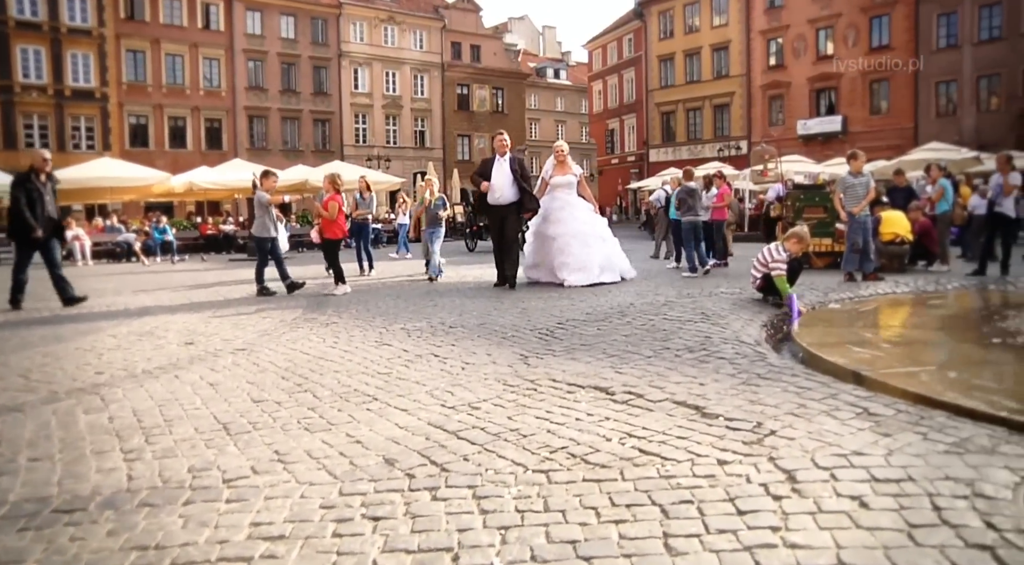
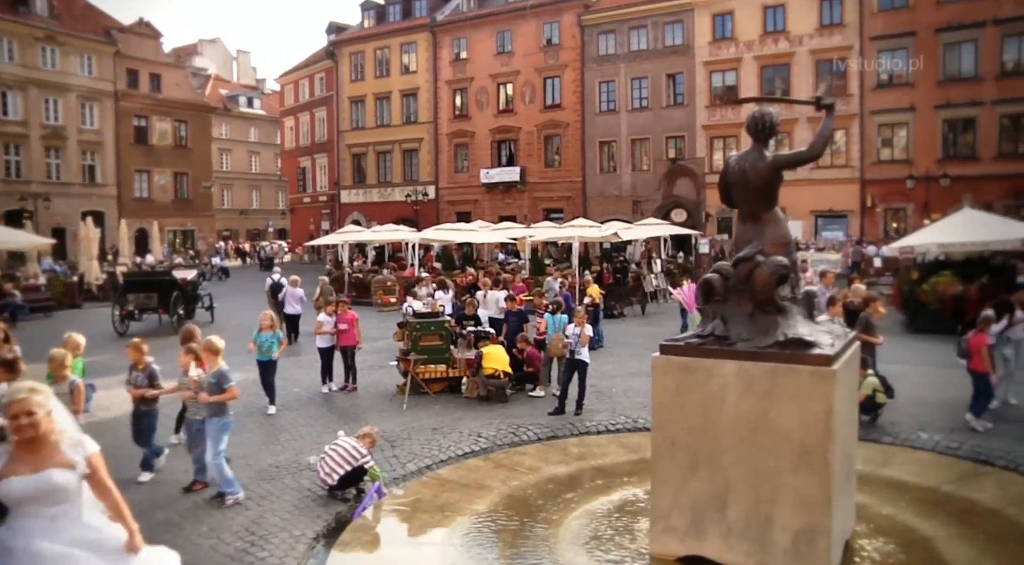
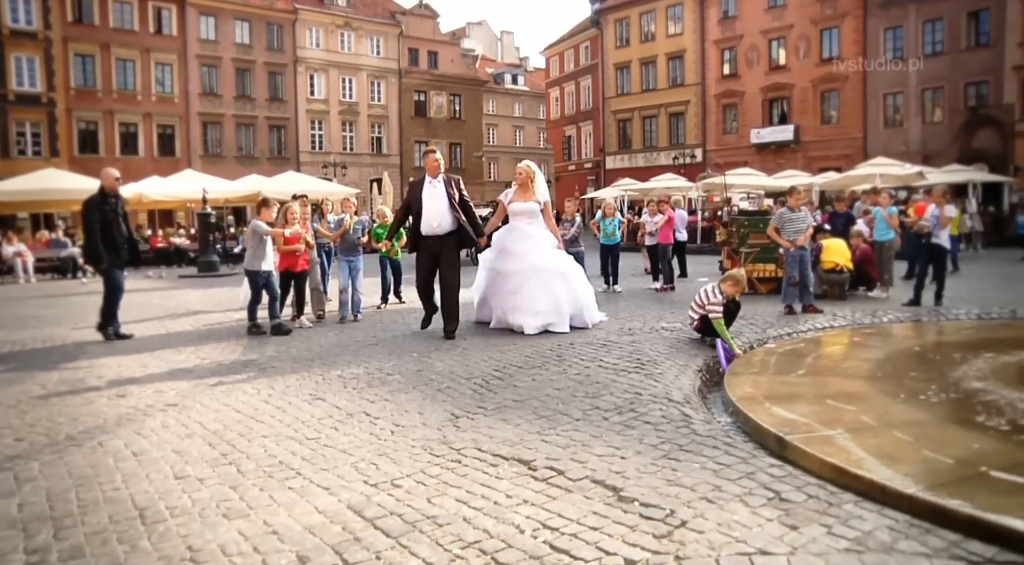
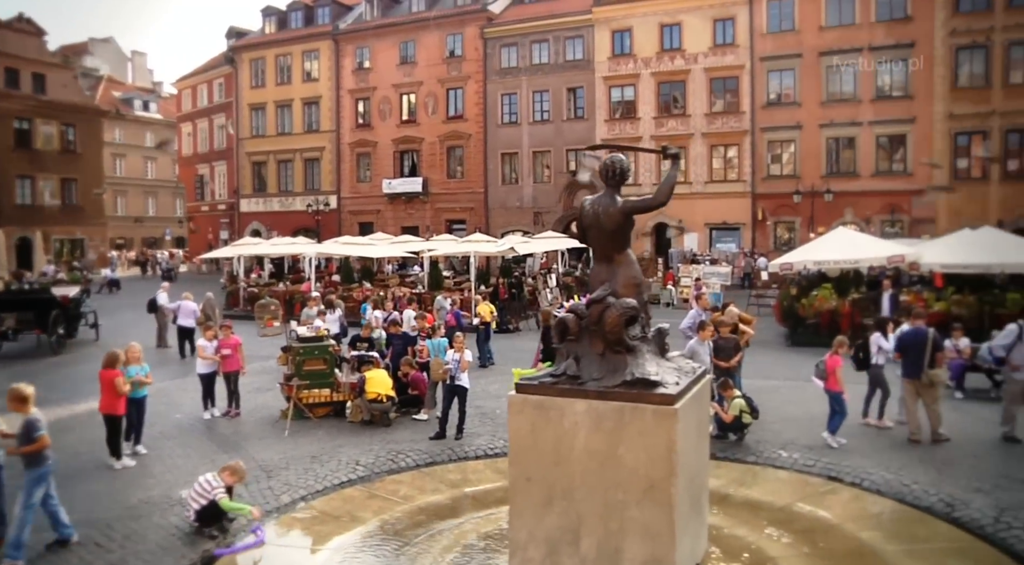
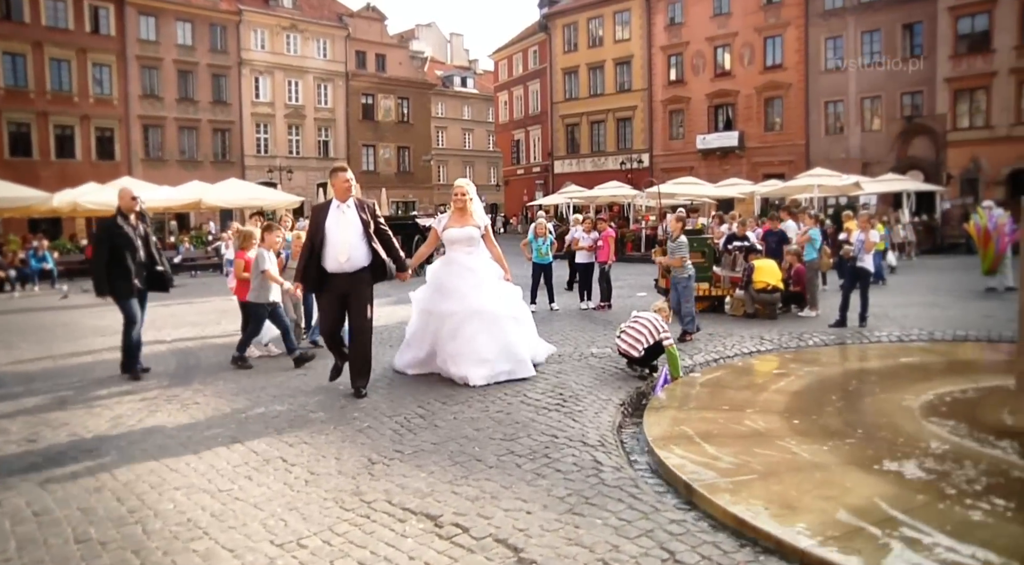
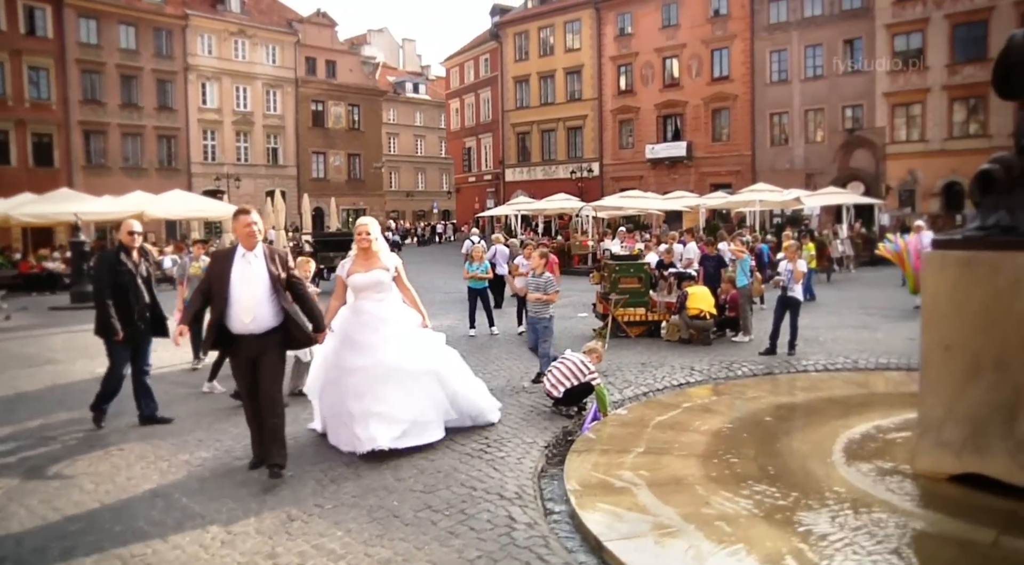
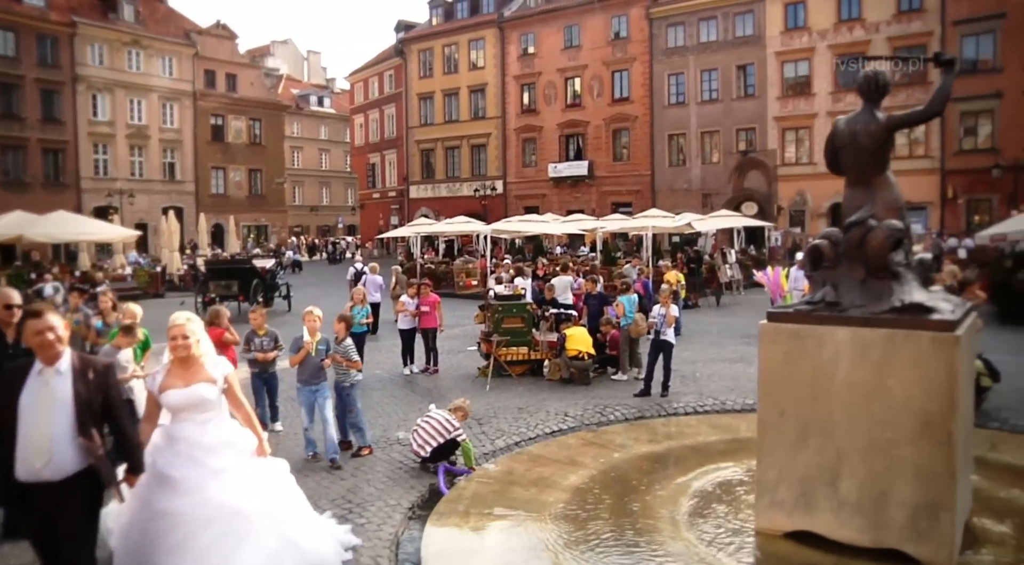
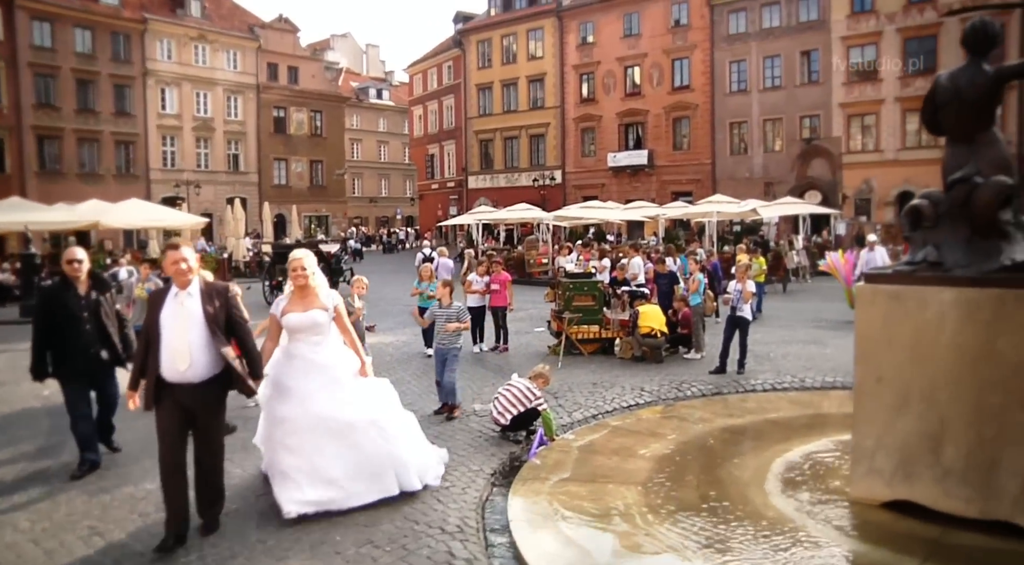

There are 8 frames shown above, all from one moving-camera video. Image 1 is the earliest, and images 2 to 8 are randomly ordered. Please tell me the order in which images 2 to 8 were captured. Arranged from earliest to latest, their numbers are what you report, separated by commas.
3, 5, 6, 8, 7, 2, 4
